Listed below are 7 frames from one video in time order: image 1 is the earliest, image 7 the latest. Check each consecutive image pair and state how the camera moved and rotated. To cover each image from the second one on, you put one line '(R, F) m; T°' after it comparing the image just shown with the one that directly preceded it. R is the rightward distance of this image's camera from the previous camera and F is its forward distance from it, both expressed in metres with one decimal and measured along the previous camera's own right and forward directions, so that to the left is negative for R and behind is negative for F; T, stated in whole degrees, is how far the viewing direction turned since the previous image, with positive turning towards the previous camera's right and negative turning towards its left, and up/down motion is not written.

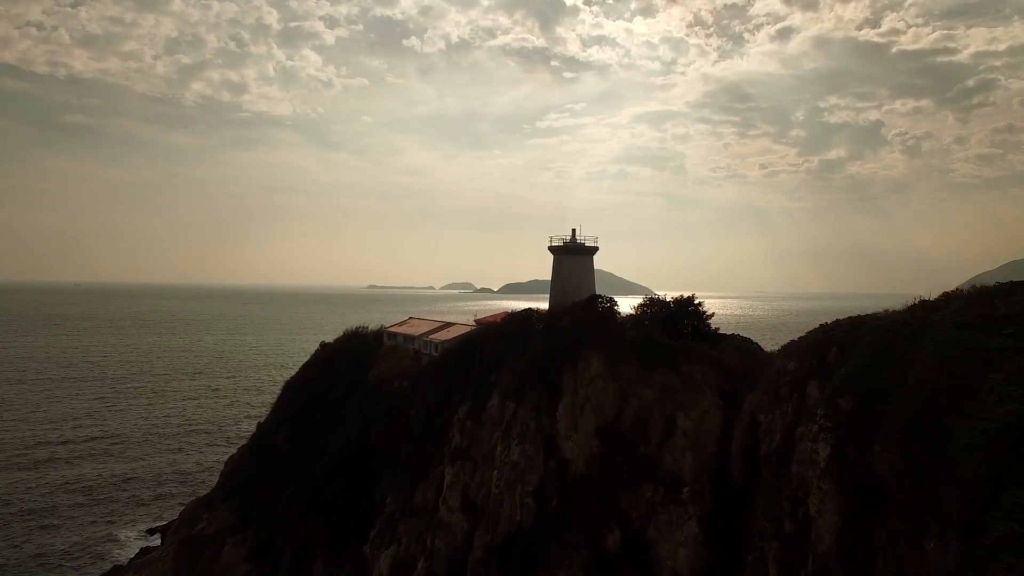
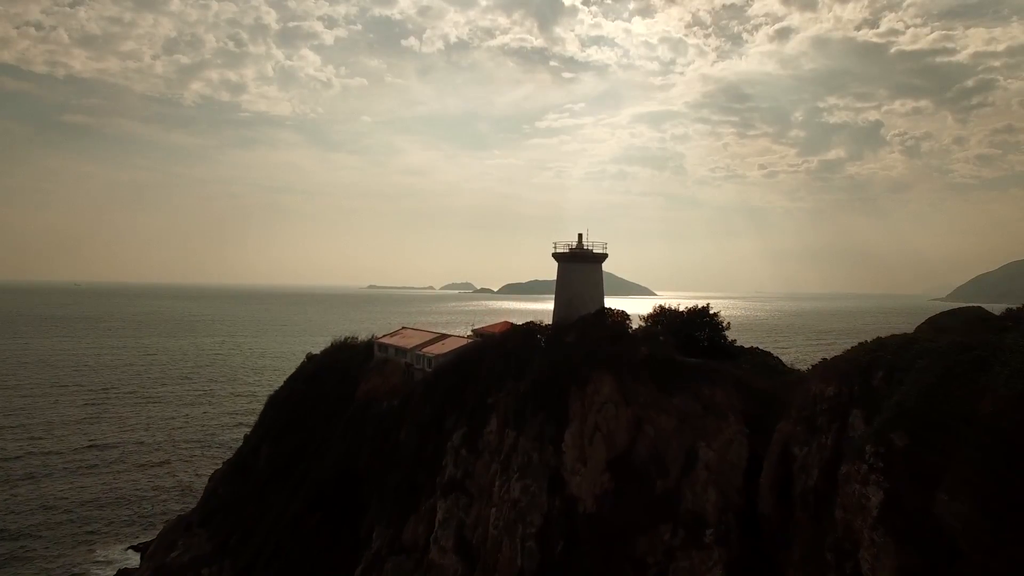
(0.0, +1.9) m; 0°
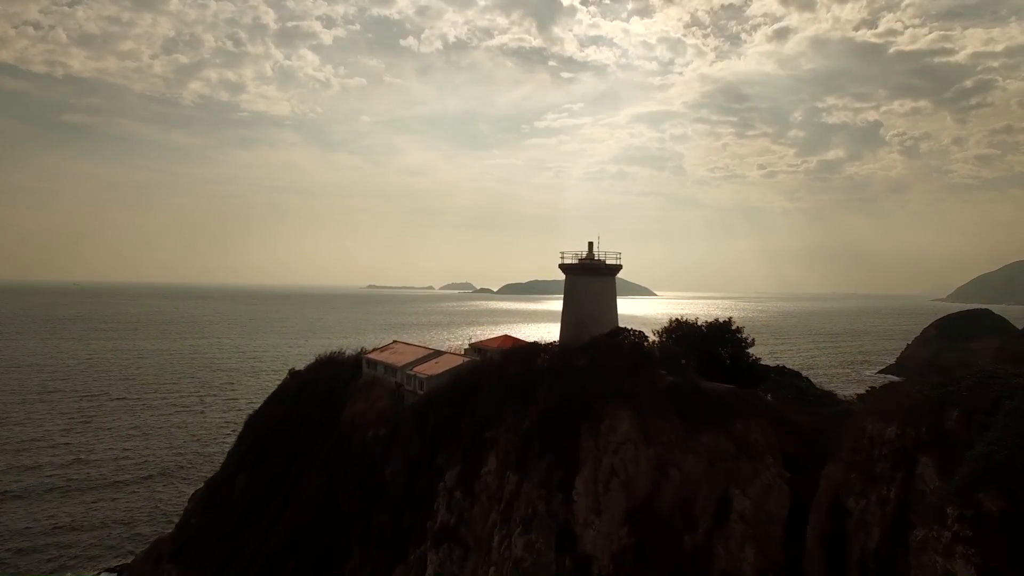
(-0.6, +1.3) m; 0°
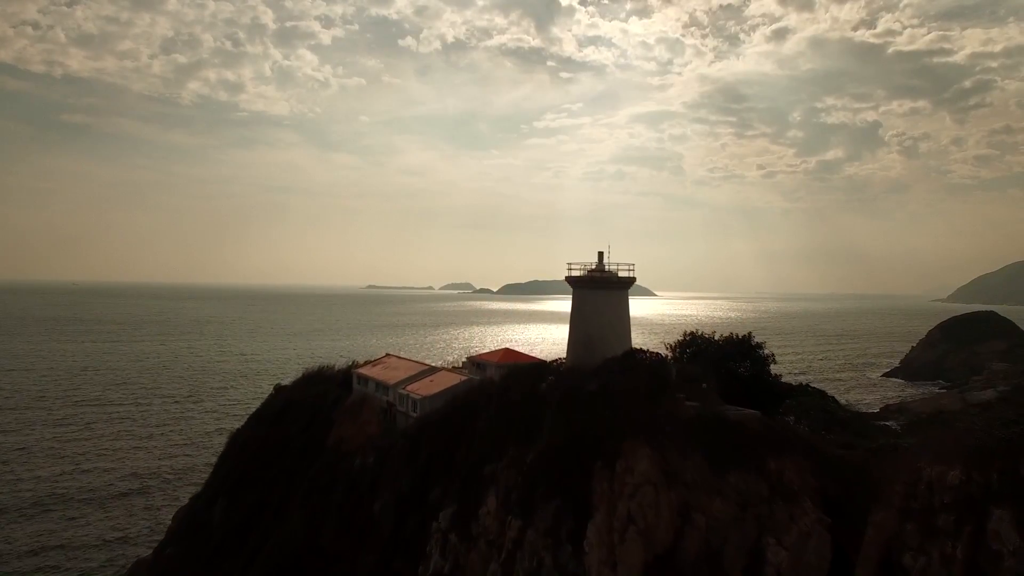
(-1.2, -0.3) m; 0°
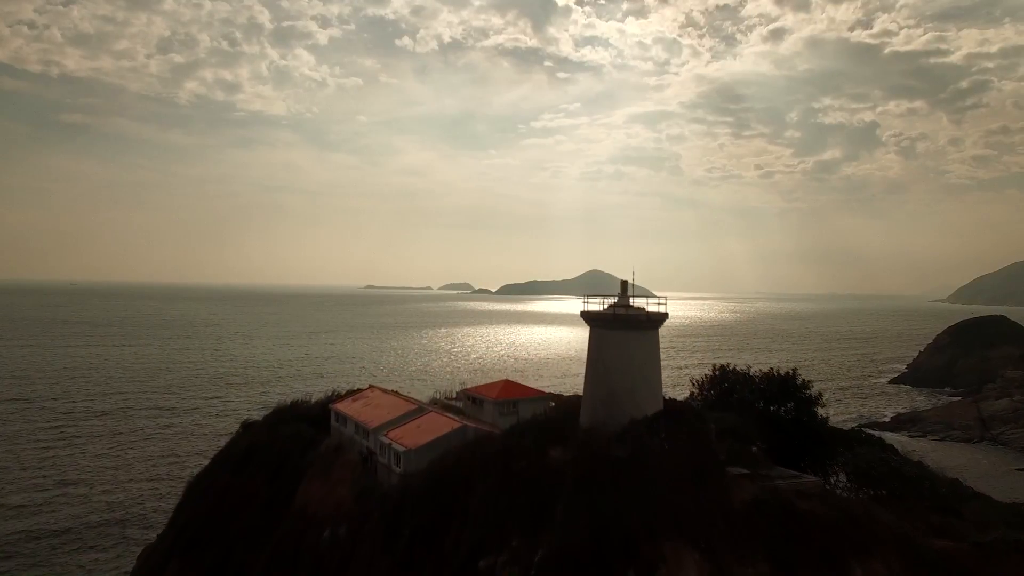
(-0.7, +2.4) m; 0°
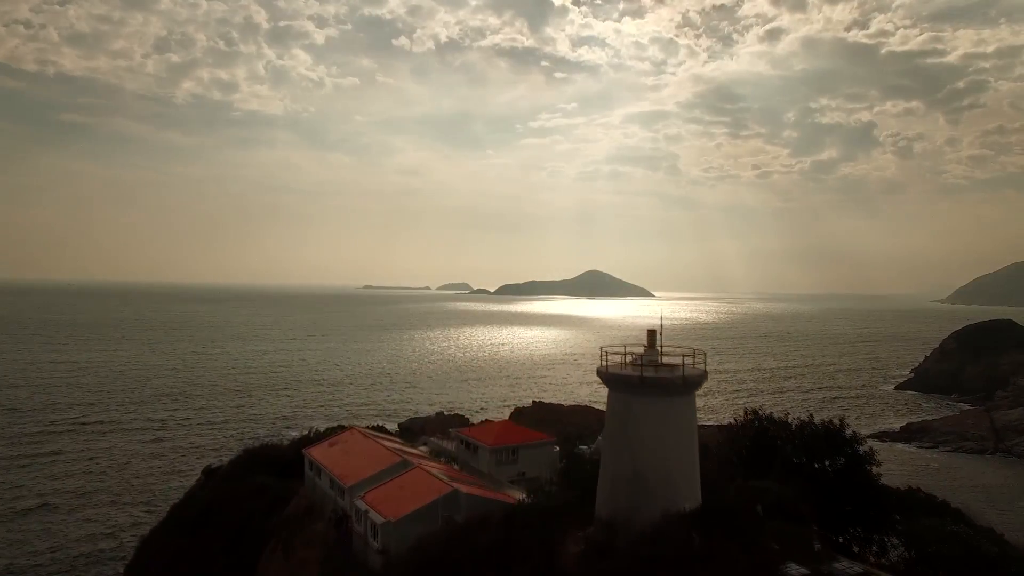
(-0.1, +3.0) m; 0°
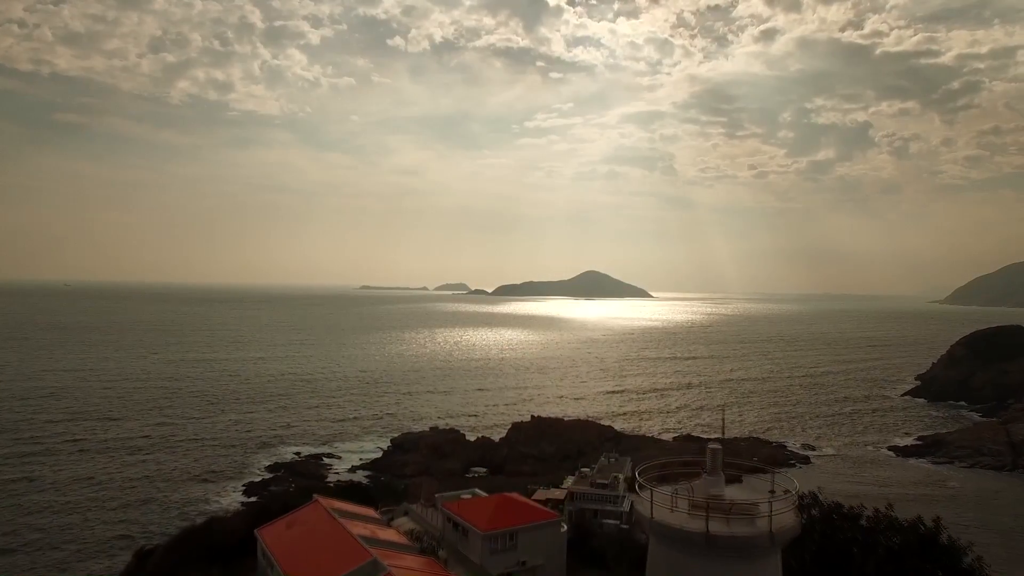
(0.0, +3.8) m; 0°
